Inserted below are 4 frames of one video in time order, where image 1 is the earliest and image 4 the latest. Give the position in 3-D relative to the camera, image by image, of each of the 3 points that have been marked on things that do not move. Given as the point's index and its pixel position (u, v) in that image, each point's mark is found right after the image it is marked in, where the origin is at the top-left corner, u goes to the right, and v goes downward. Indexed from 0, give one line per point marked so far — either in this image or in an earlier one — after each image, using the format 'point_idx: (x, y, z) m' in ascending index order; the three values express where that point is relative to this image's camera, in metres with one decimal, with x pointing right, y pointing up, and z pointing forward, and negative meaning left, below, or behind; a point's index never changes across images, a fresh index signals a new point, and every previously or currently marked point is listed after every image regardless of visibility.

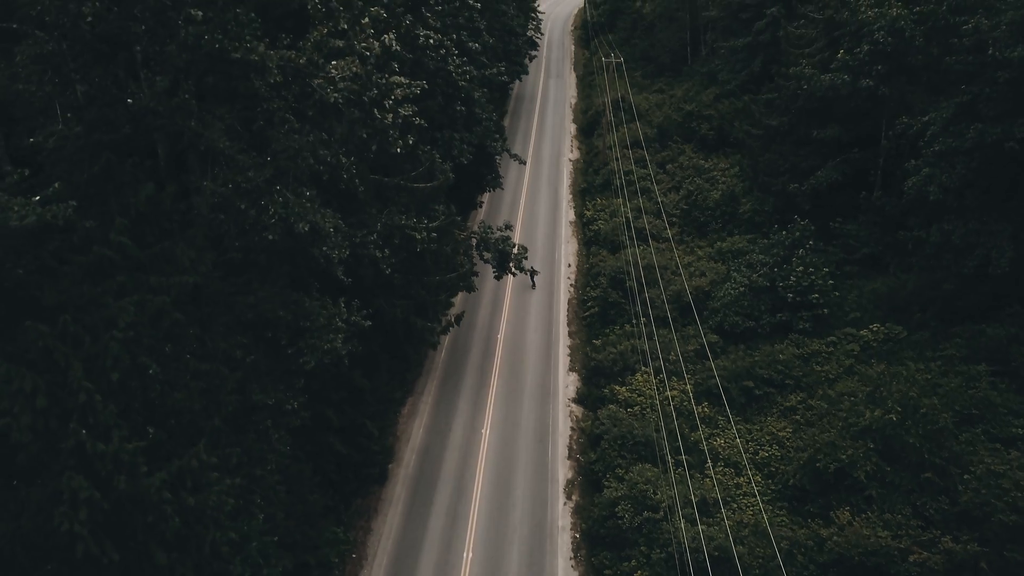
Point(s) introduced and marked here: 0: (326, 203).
0: (-4.2, +1.9, +18.0) m
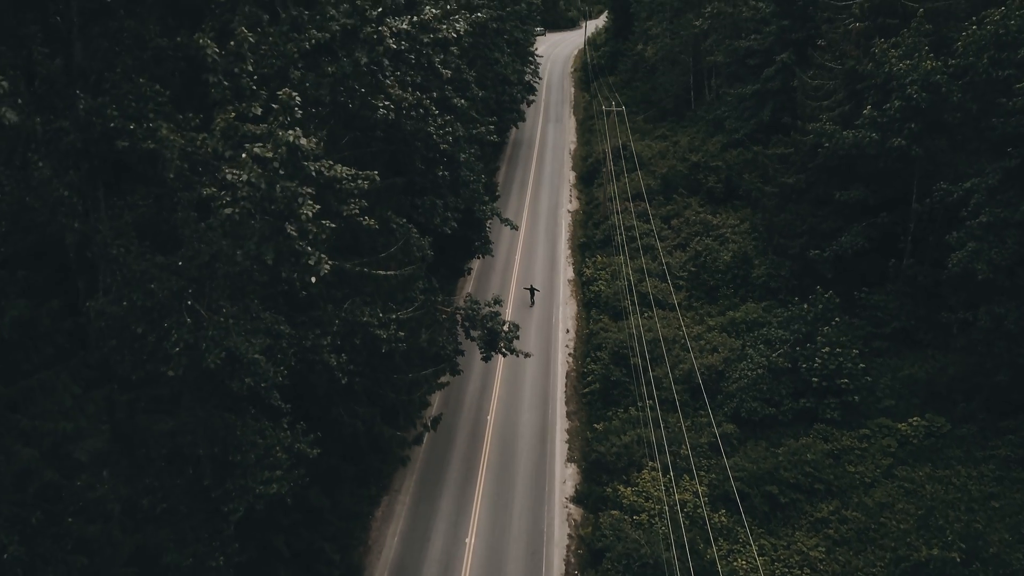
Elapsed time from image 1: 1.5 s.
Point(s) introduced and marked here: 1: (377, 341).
0: (-4.5, -0.3, +14.8) m
1: (-2.9, -1.1, +17.0) m
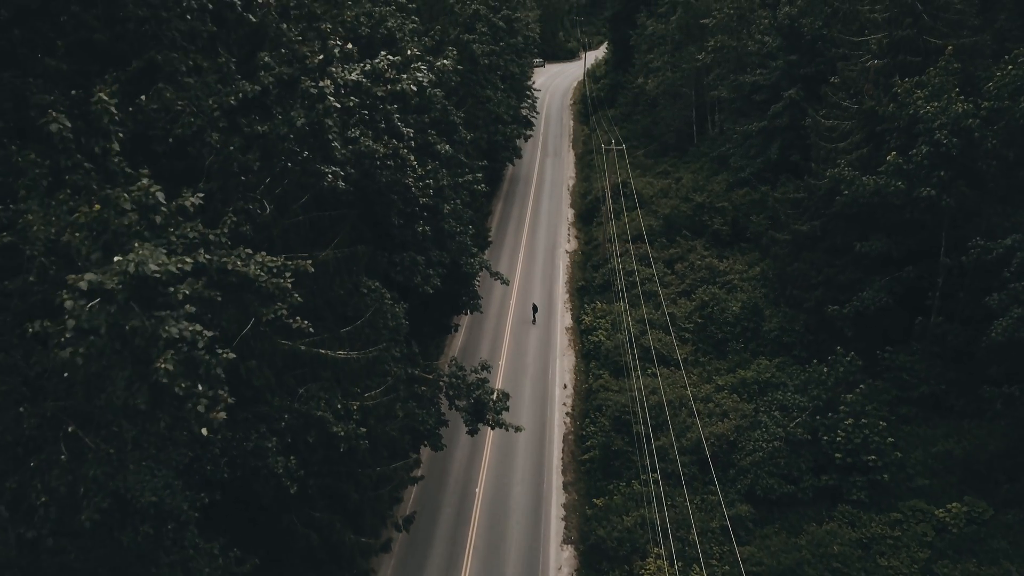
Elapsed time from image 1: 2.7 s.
0: (-4.9, -1.8, +12.3) m
1: (-3.2, -2.7, +14.5) m
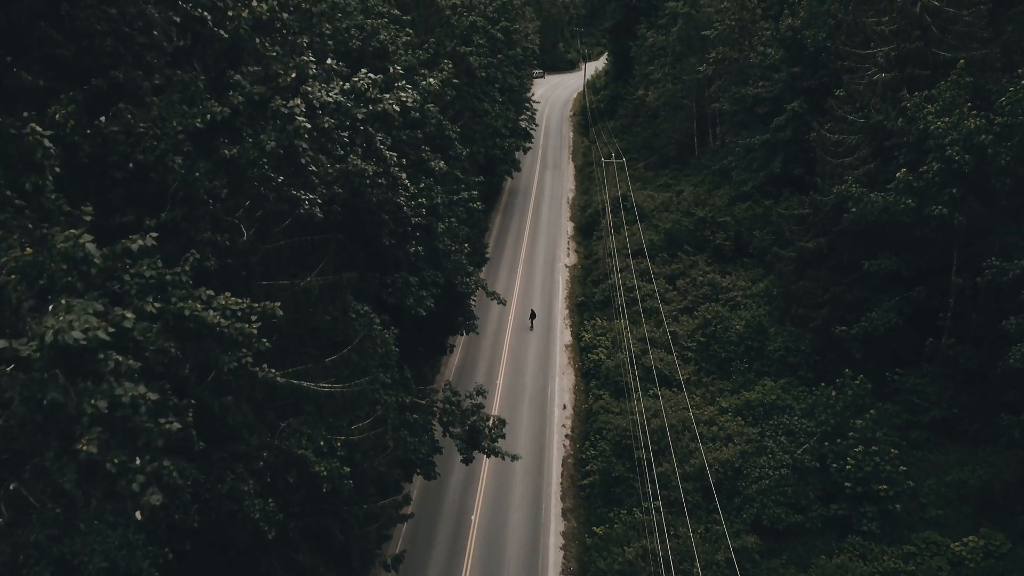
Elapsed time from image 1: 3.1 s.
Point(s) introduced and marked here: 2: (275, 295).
0: (-5.0, -2.2, +11.5) m
1: (-3.3, -3.2, +13.6) m
2: (-4.2, -0.1, +13.9) m
